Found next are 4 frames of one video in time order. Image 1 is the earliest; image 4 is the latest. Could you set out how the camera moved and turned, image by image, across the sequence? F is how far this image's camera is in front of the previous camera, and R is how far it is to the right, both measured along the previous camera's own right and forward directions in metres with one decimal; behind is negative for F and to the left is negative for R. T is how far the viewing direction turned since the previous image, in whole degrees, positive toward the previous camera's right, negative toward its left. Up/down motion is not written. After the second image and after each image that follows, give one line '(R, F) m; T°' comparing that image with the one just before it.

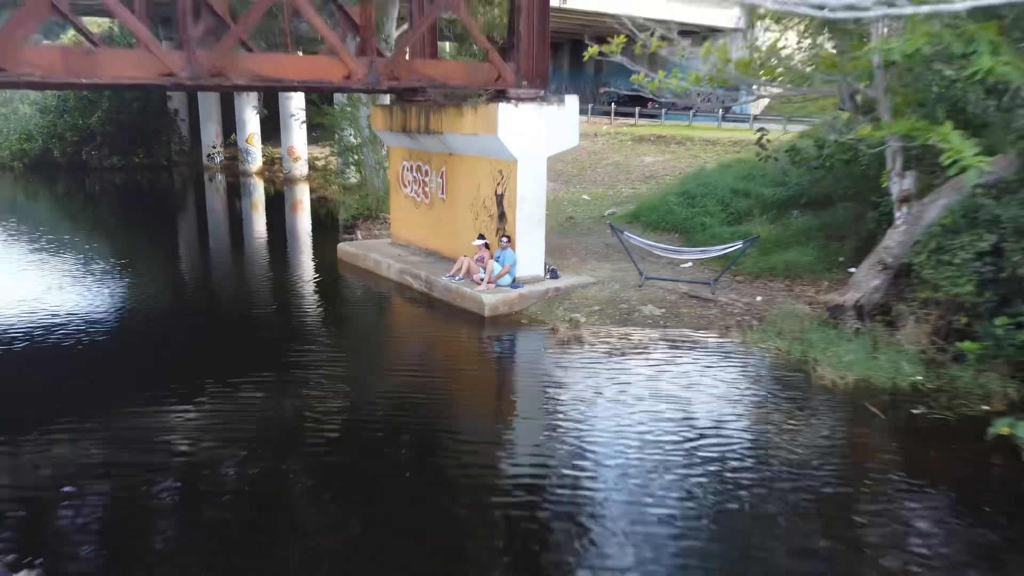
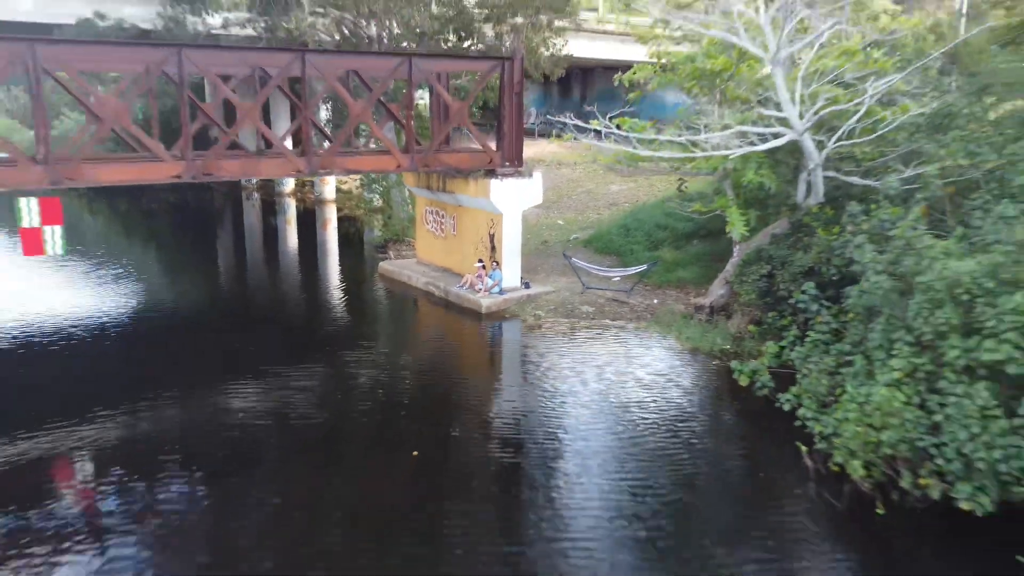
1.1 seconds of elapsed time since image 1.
(+0.2, -4.0) m; 0°
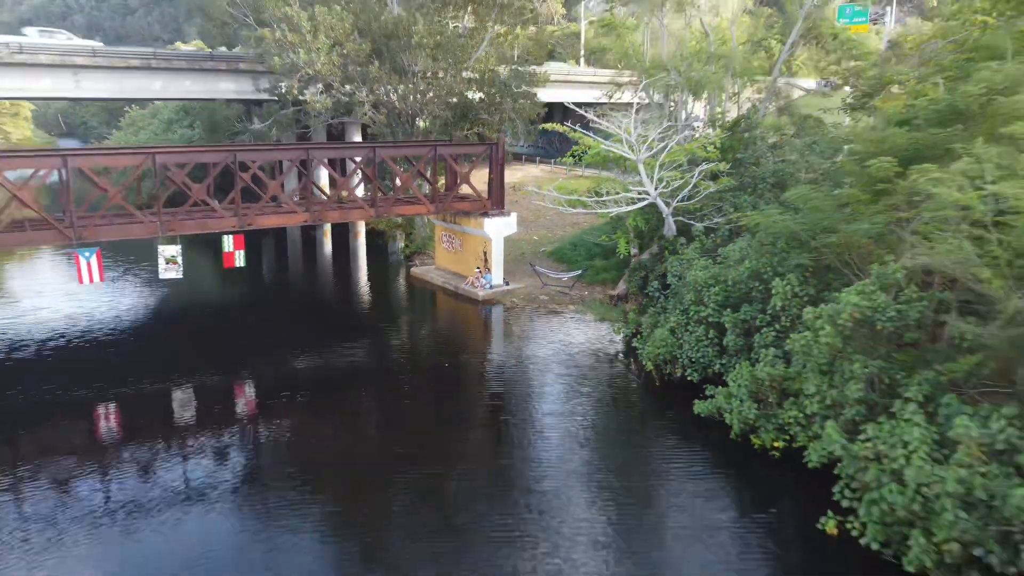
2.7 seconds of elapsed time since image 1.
(+0.3, -6.8) m; 0°
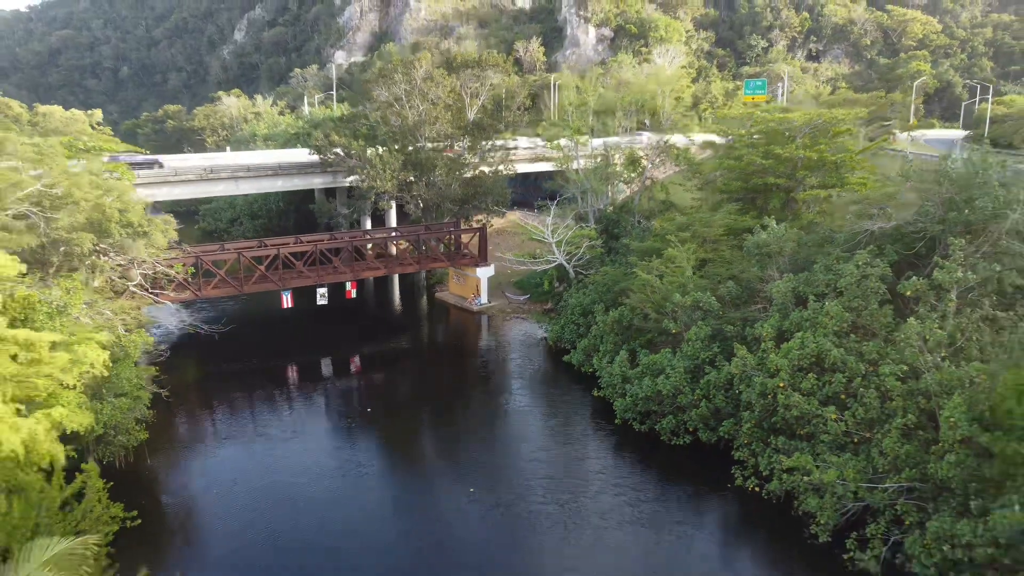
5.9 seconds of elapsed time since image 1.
(+0.9, -15.2) m; 0°
